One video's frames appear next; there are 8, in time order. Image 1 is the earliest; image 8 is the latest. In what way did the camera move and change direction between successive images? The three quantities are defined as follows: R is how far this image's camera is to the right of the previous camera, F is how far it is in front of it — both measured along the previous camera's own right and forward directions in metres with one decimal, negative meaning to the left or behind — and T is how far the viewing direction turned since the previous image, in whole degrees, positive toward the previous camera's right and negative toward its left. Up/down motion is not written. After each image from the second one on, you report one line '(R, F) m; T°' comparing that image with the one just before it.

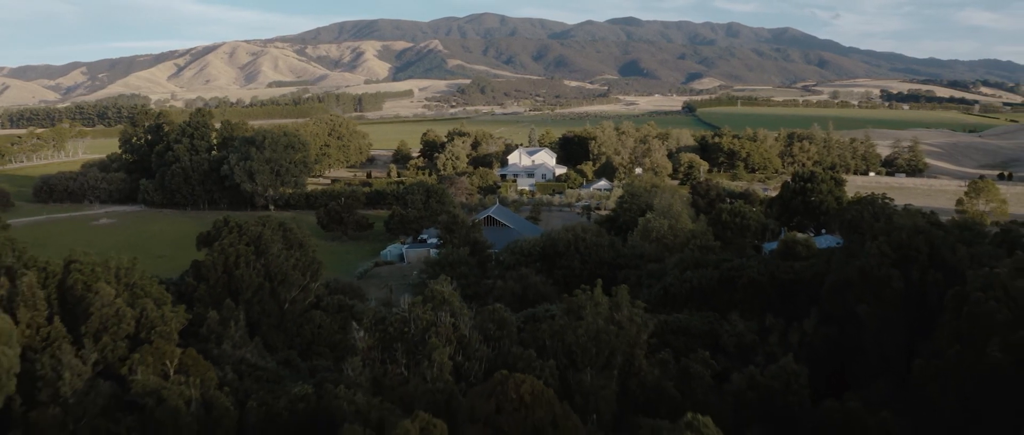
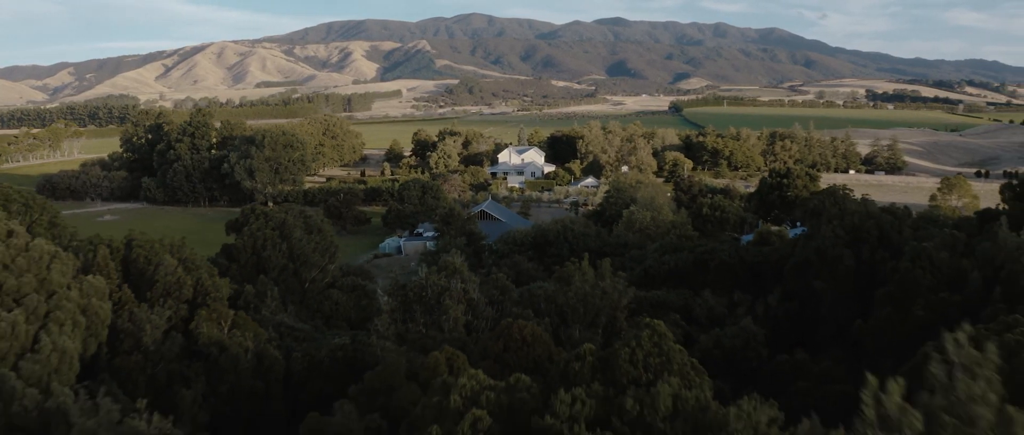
(-0.1, -1.2) m; +1°
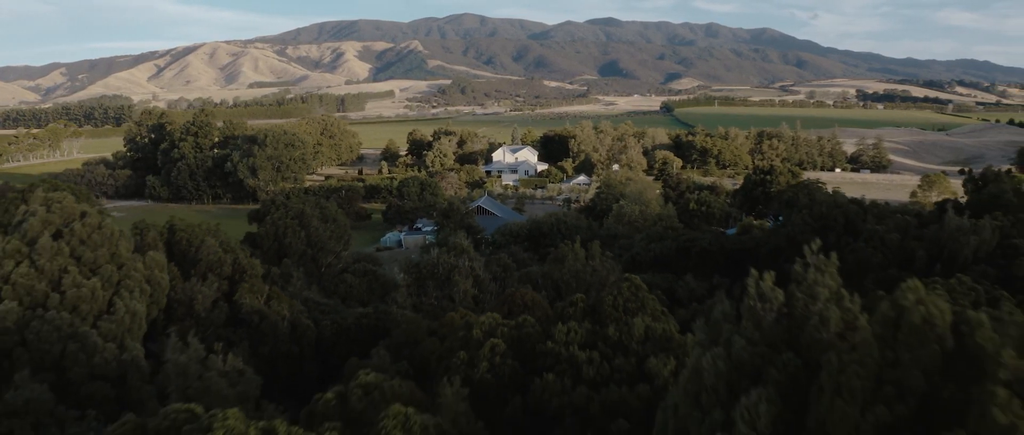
(-0.1, -1.0) m; +1°
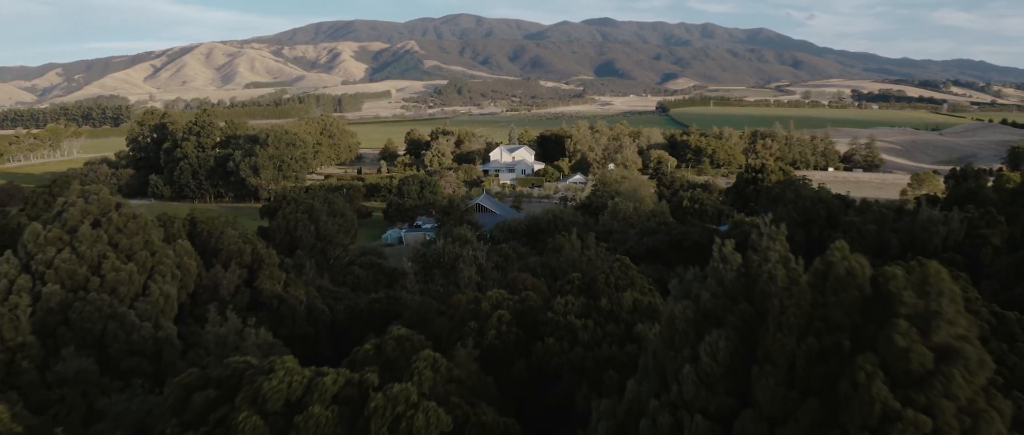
(-0.1, -0.6) m; 0°
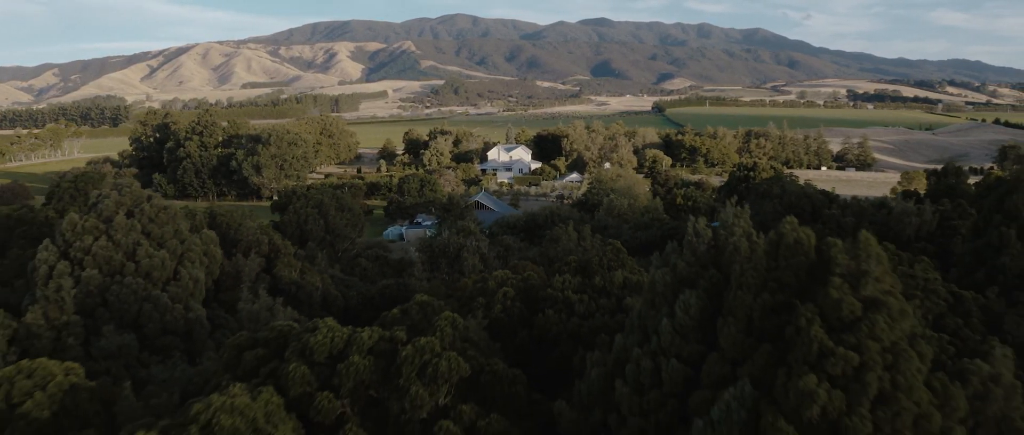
(-0.1, -0.6) m; 0°
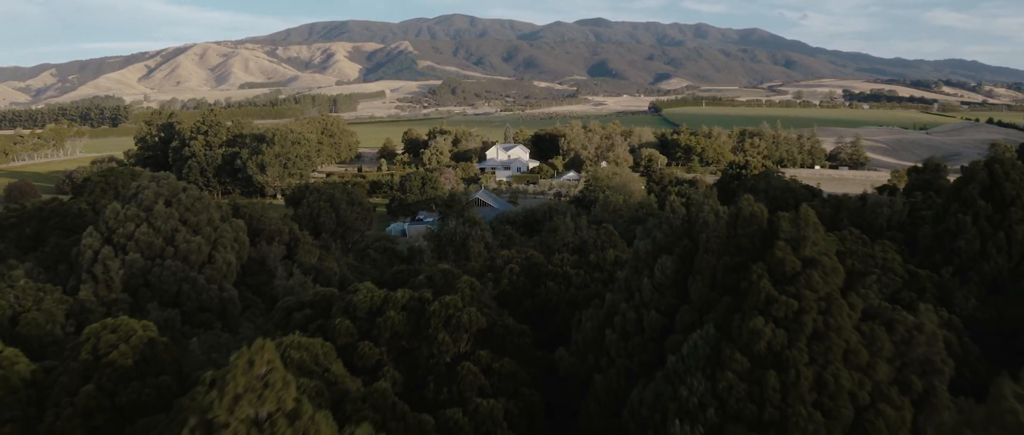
(-0.1, -0.8) m; 0°
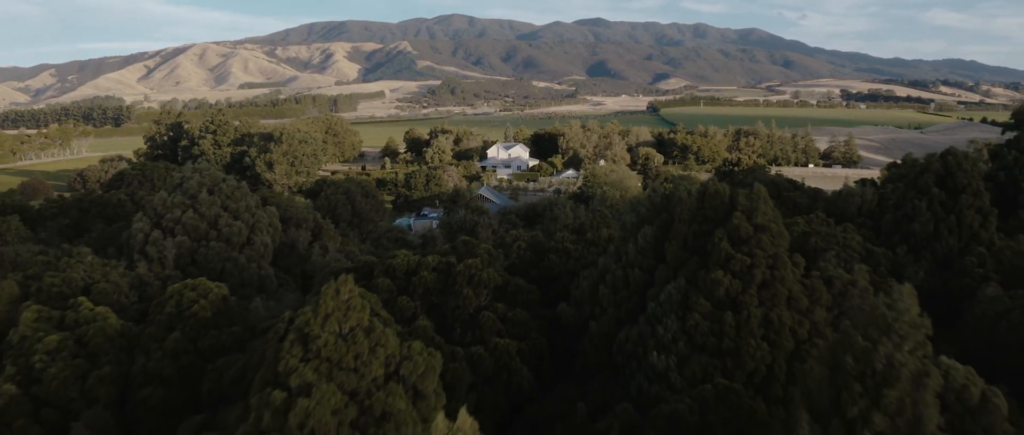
(-0.1, -1.0) m; 0°
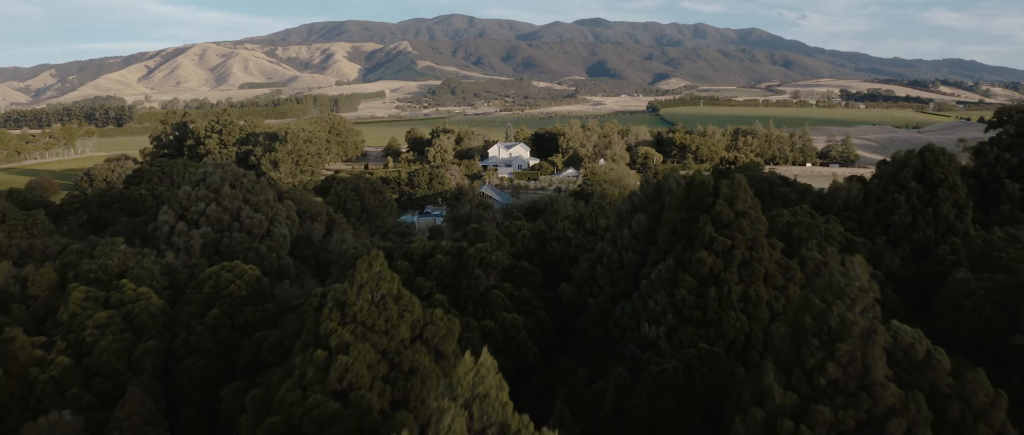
(-0.1, -0.6) m; 0°
